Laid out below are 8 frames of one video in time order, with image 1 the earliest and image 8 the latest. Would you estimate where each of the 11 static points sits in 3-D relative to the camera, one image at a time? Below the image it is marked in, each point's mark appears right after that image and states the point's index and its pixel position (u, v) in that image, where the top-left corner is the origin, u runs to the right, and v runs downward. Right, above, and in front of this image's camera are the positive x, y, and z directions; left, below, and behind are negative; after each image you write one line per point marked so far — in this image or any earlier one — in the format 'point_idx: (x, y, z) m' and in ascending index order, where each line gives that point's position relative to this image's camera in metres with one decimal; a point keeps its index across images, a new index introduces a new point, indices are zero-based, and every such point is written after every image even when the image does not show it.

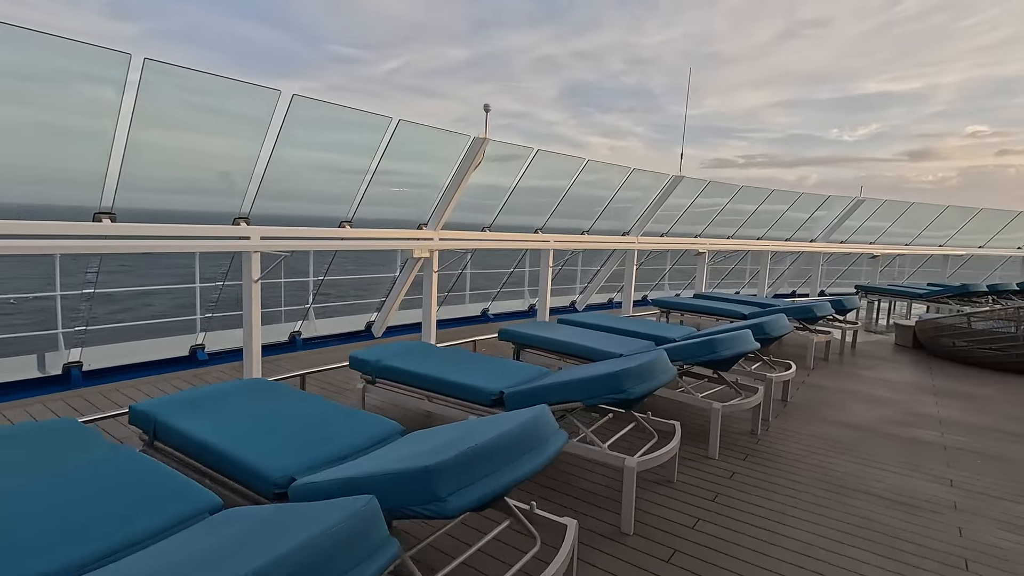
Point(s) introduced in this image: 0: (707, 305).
0: (+1.8, -0.2, +5.5) m
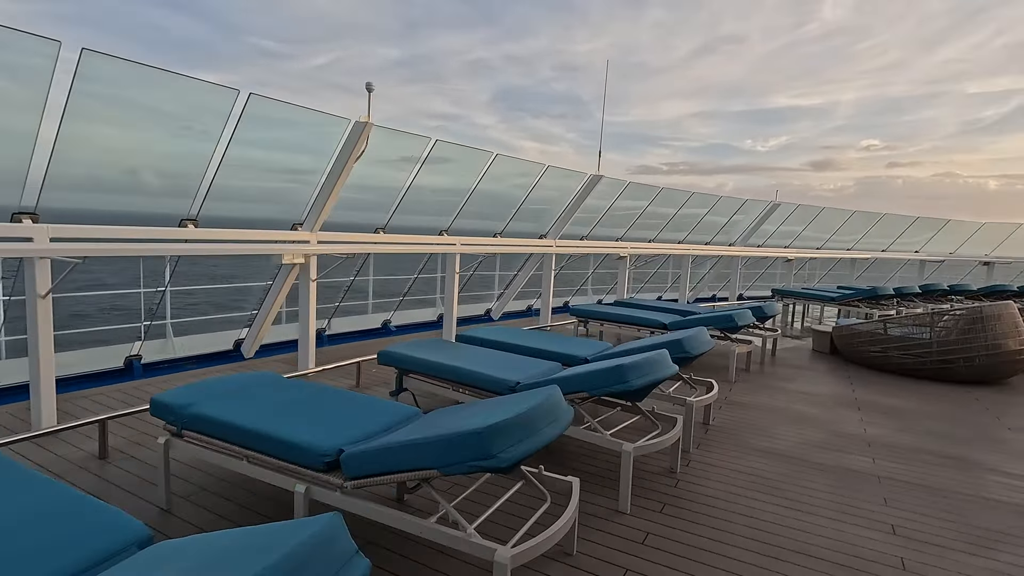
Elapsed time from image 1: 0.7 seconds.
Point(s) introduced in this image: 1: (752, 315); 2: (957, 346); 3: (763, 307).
0: (+1.0, -0.2, +5.1) m
1: (+2.0, -0.2, +4.4) m
2: (+3.5, -0.4, +4.3) m
3: (+2.3, -0.2, +4.8) m
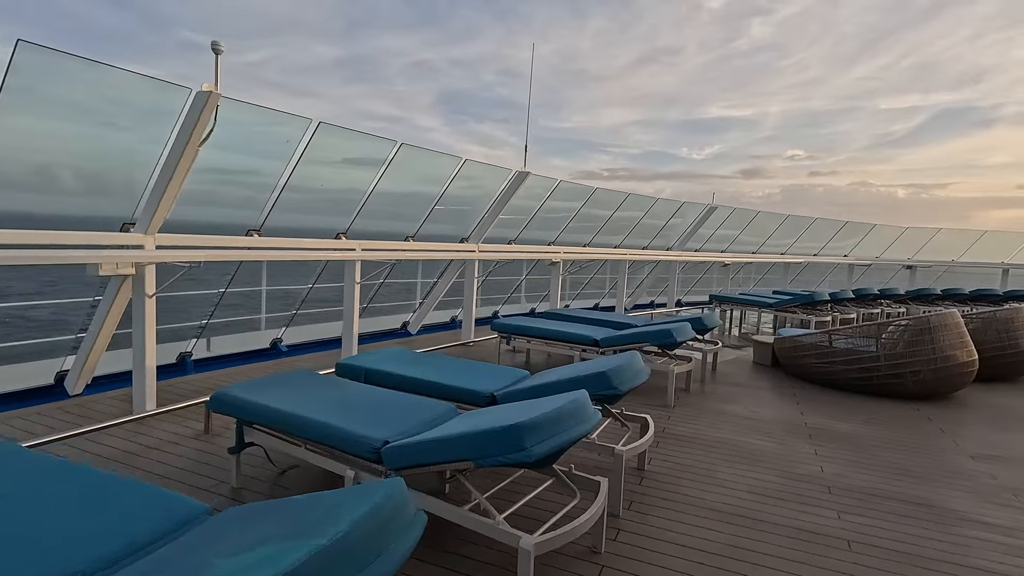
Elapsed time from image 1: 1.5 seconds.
0: (+0.2, -0.3, +4.5) m
1: (+1.3, -0.3, +3.9) m
2: (+2.9, -0.5, +3.9) m
3: (+1.6, -0.3, +4.4) m
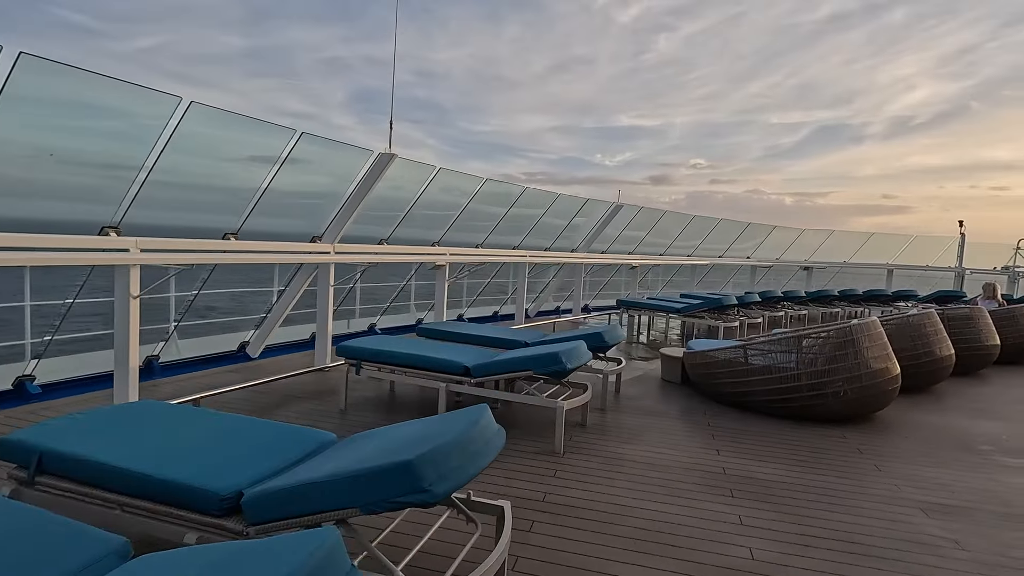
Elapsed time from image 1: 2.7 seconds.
0: (-0.7, -0.4, +3.6) m
1: (+0.4, -0.4, +3.1) m
2: (+2.0, -0.5, +3.4) m
3: (+0.7, -0.3, +3.7) m
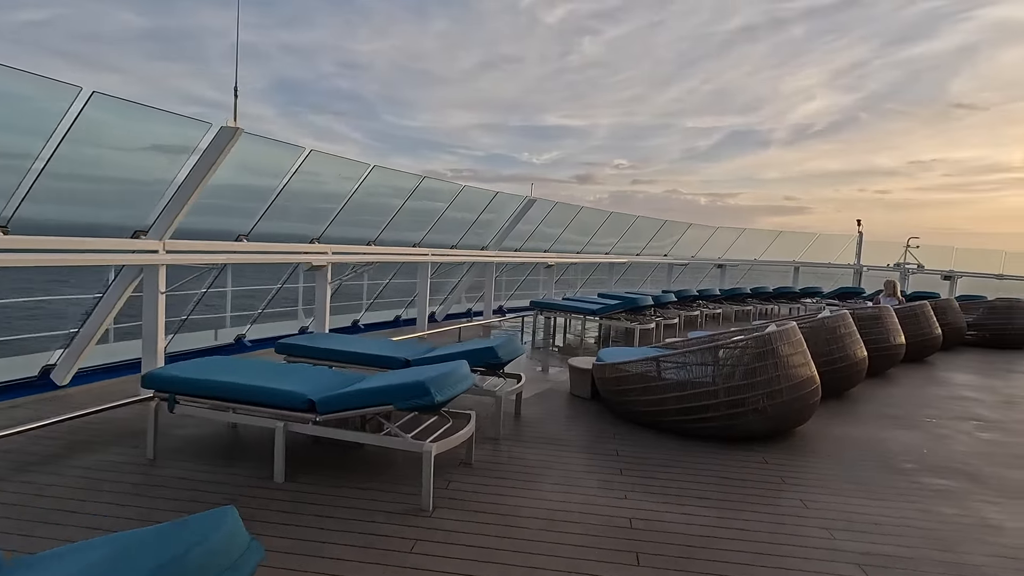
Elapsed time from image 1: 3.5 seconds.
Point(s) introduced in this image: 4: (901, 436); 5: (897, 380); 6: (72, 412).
0: (-1.4, -0.4, +2.8) m
1: (-0.2, -0.4, +2.5) m
2: (+1.3, -0.6, +3.0) m
3: (-0.1, -0.4, +3.1) m
4: (+2.5, -0.9, +3.4) m
5: (+3.7, -0.9, +5.1) m
6: (-2.5, -0.7, +3.0) m
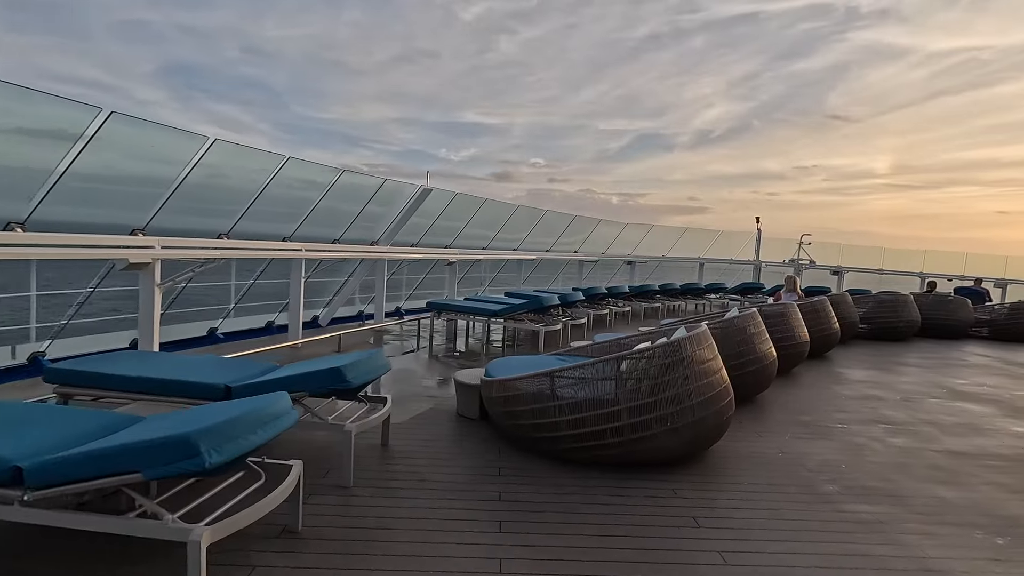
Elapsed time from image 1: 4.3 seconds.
0: (-2.0, -0.5, +2.0) m
1: (-0.8, -0.4, +1.8) m
2: (+0.6, -0.5, +2.5) m
3: (-0.7, -0.4, +2.4) m
4: (+1.8, -0.9, +3.1) m
5: (+2.7, -0.9, +5.0) m
6: (-3.1, -0.7, +2.0) m
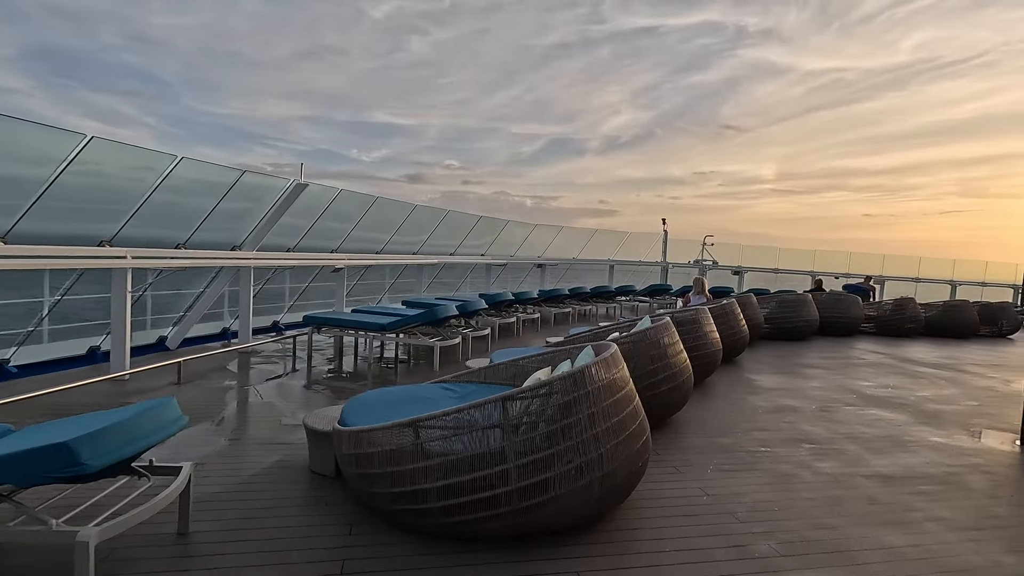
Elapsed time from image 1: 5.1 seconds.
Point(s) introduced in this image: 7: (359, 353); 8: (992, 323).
0: (-2.4, -0.6, +1.0) m
1: (-1.2, -0.5, +1.0) m
2: (+0.1, -0.6, +1.9) m
3: (-1.2, -0.5, +1.6) m
4: (+1.1, -1.0, +2.6) m
5: (+1.8, -0.9, +4.6) m
6: (-3.5, -0.9, +0.8) m
7: (-1.6, -0.7, +5.7) m
8: (+8.7, -0.6, +9.7) m
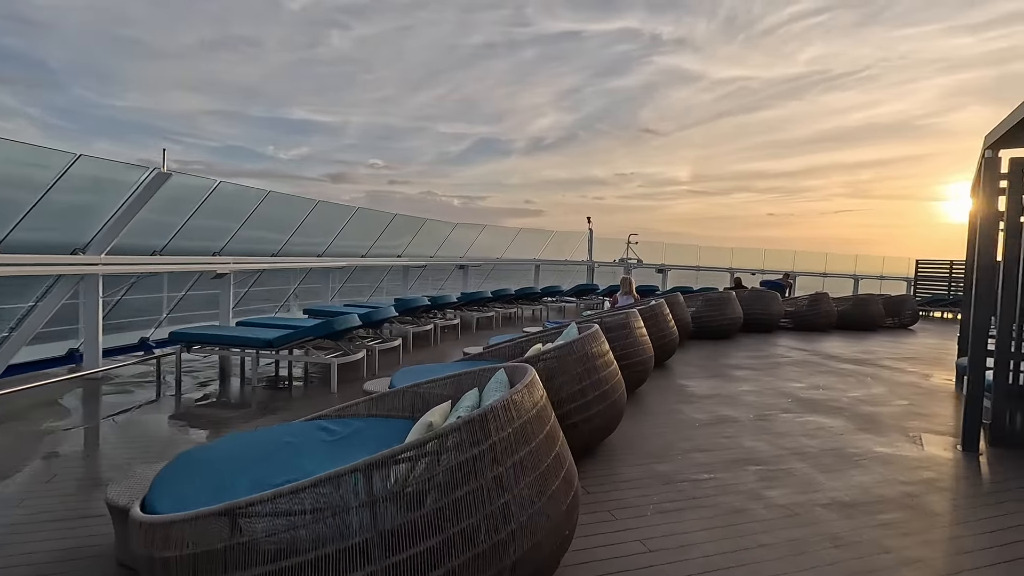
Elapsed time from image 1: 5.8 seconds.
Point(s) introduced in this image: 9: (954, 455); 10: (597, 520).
0: (-2.6, -0.6, 0.0) m
1: (-1.3, -0.6, +0.3) m
2: (-0.2, -0.6, +1.3) m
3: (-1.5, -0.5, +0.9) m
4: (+0.7, -1.0, +2.2) m
5: (+1.1, -0.9, +4.3) m
6: (-3.6, -1.0, -0.2) m
7: (-2.4, -0.8, +4.8) m
8: (+7.3, -0.5, +10.2) m
9: (+2.6, -1.0, +3.1) m
10: (+0.4, -1.0, +2.2) m
